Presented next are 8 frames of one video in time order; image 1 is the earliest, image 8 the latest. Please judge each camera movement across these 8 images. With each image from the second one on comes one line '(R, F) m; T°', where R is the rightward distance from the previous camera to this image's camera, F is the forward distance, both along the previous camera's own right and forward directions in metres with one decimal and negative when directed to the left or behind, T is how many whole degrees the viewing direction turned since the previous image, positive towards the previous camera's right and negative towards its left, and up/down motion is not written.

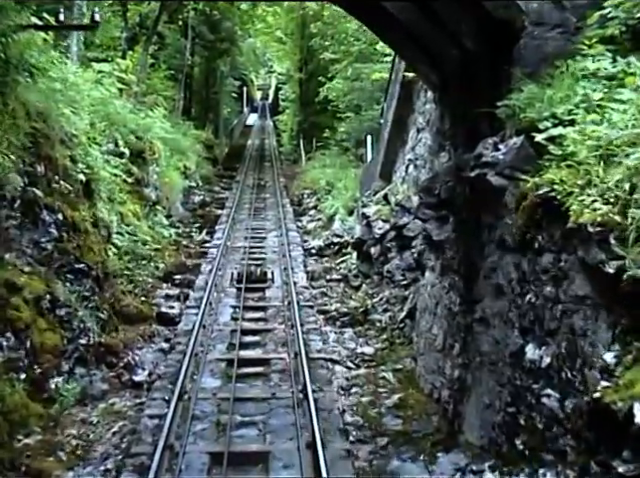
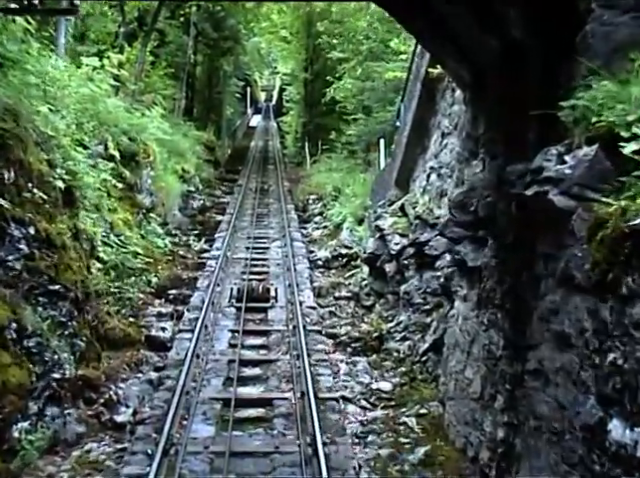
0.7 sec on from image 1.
(-0.1, +1.2) m; 0°
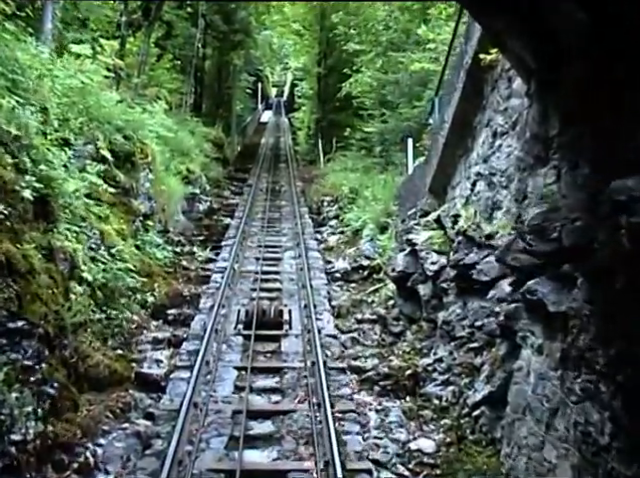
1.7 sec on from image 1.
(-0.2, +1.5) m; -1°
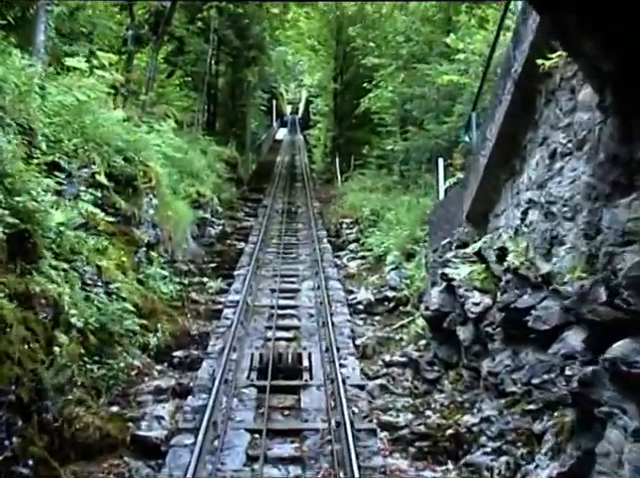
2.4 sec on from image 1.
(-0.1, +1.1) m; -1°
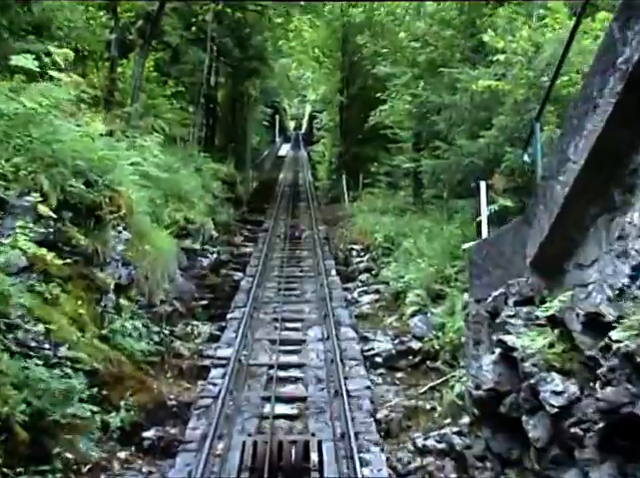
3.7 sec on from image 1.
(-0.1, +2.1) m; 0°
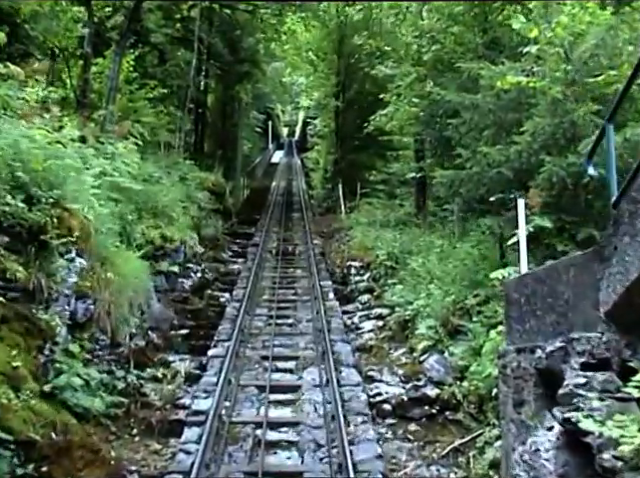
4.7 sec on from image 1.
(-0.1, +1.6) m; +1°
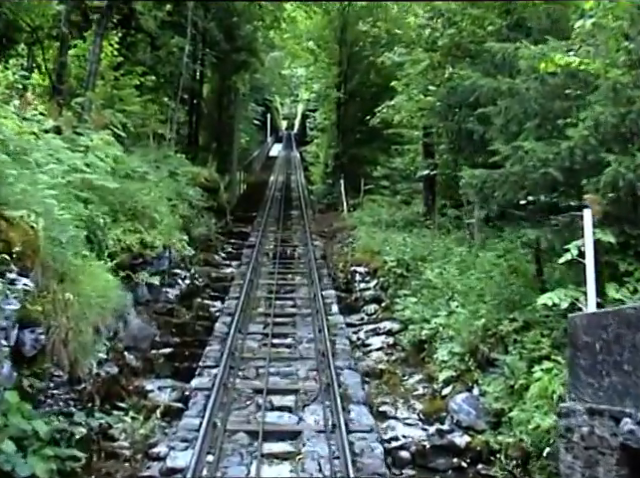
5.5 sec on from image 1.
(-0.1, +1.5) m; 0°
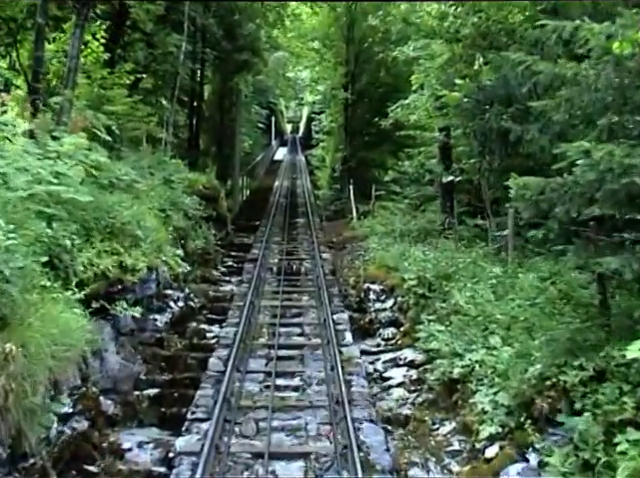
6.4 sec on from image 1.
(-0.1, +1.5) m; 0°
